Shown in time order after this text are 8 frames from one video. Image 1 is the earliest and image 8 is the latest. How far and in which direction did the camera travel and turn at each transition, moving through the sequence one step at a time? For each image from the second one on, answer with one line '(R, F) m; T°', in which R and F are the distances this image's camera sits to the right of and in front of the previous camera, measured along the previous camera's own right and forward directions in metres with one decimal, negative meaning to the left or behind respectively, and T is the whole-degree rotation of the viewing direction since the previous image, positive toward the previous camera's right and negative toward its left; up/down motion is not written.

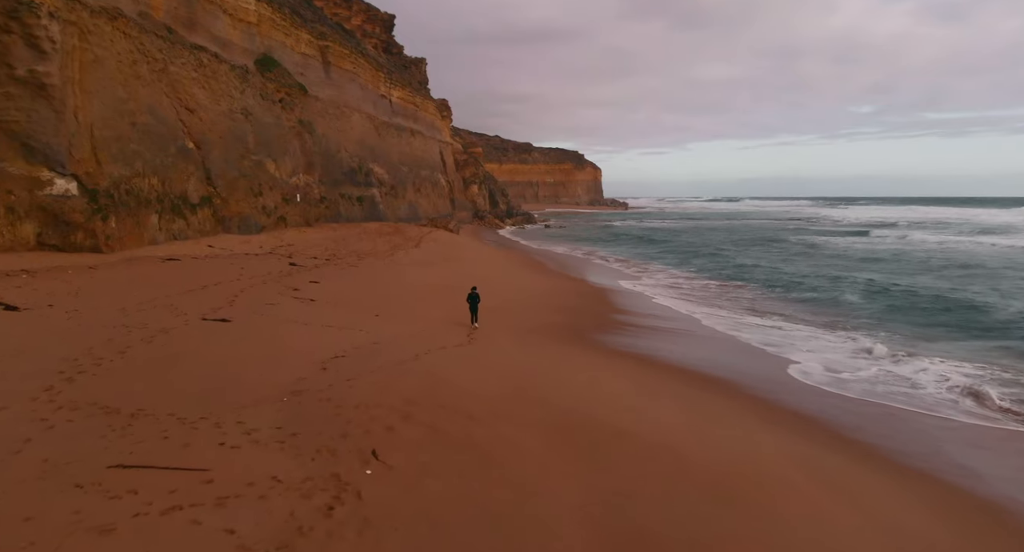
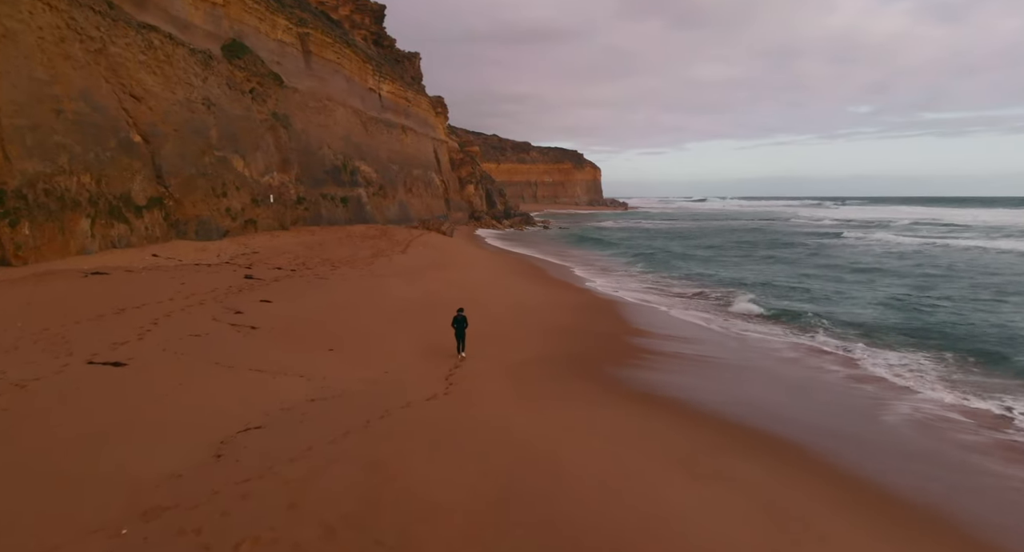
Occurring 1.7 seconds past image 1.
(+0.1, +2.0) m; 0°
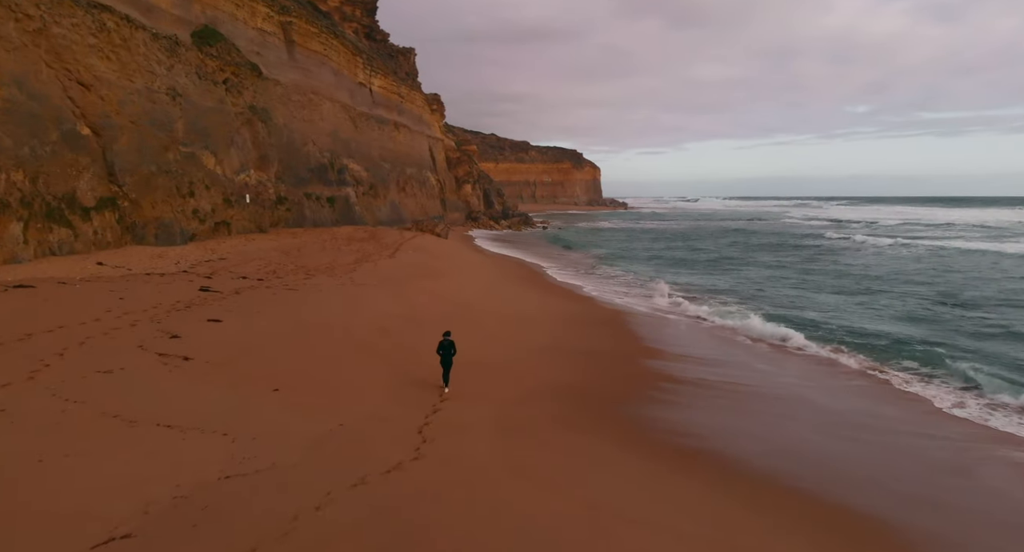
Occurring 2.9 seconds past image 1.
(0.0, +1.5) m; 0°
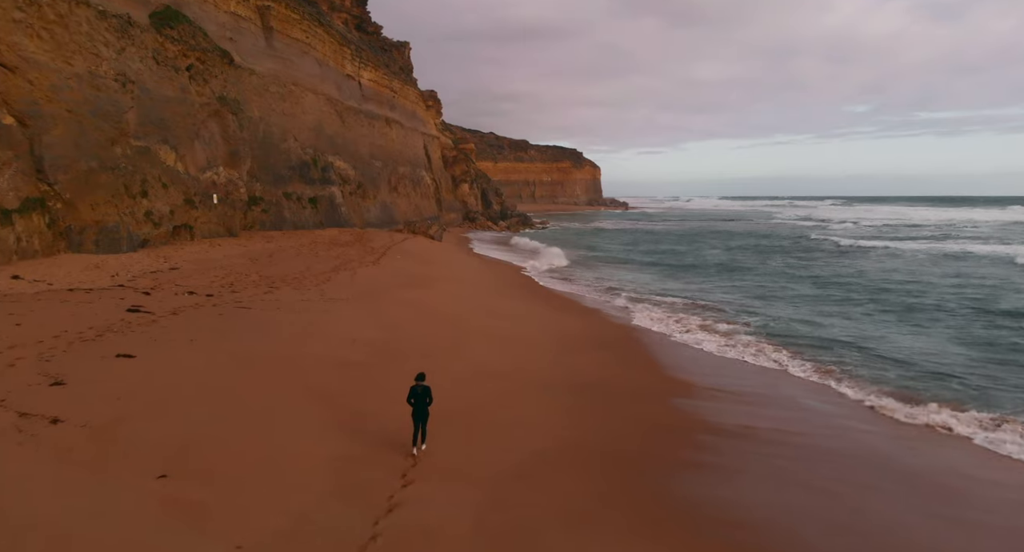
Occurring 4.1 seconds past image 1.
(+0.1, +1.7) m; 0°
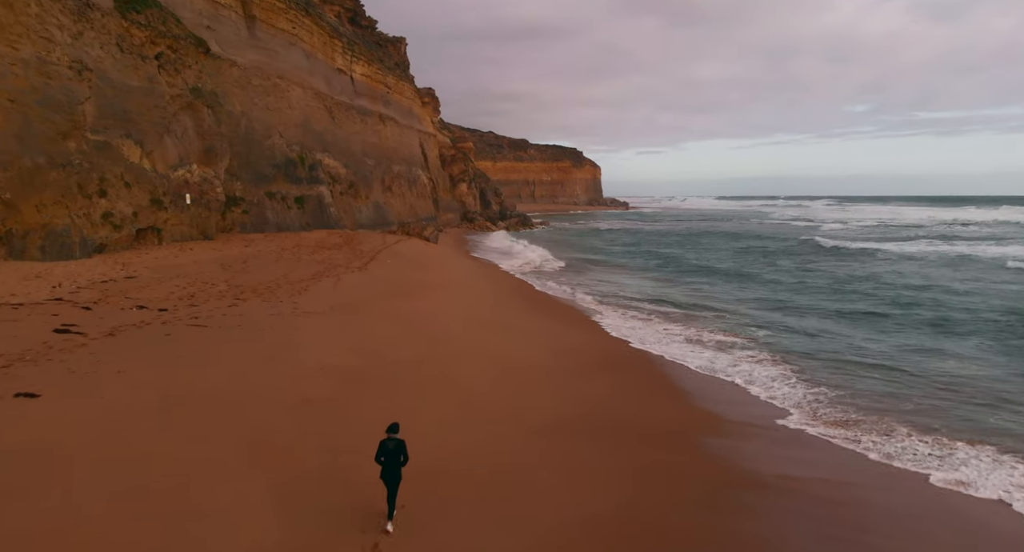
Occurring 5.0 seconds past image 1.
(0.0, +1.2) m; 0°
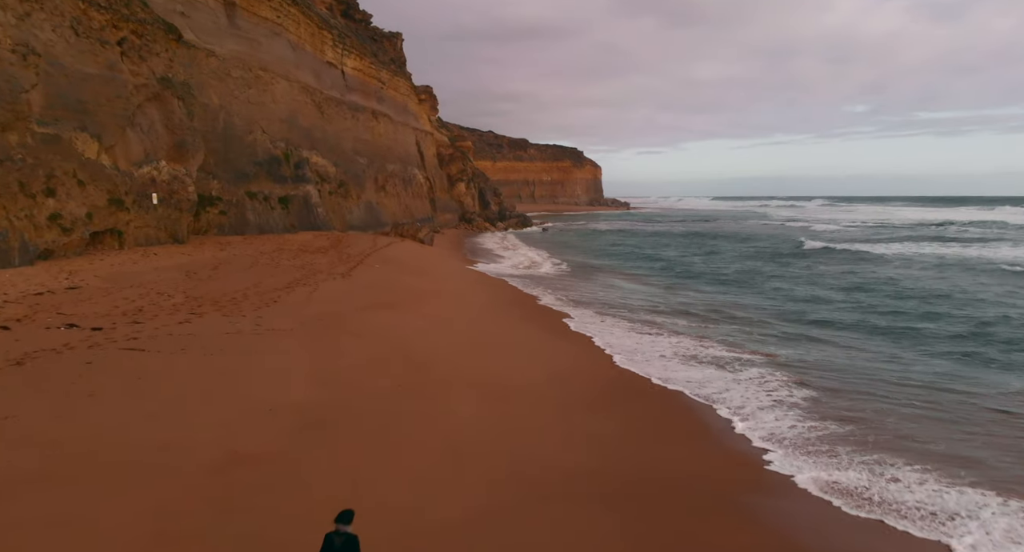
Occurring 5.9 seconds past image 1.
(0.0, +1.2) m; 0°
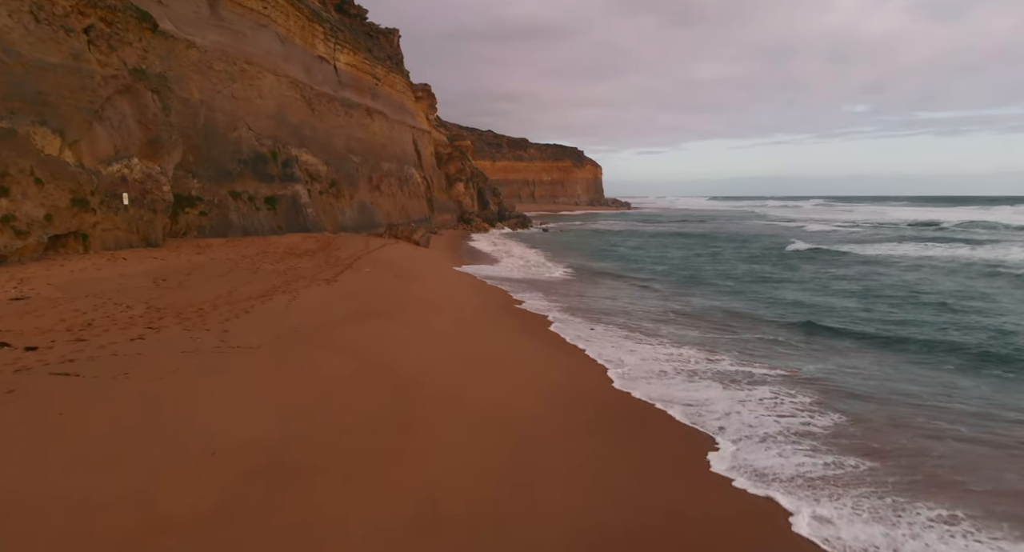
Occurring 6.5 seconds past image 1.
(0.0, +0.9) m; 0°
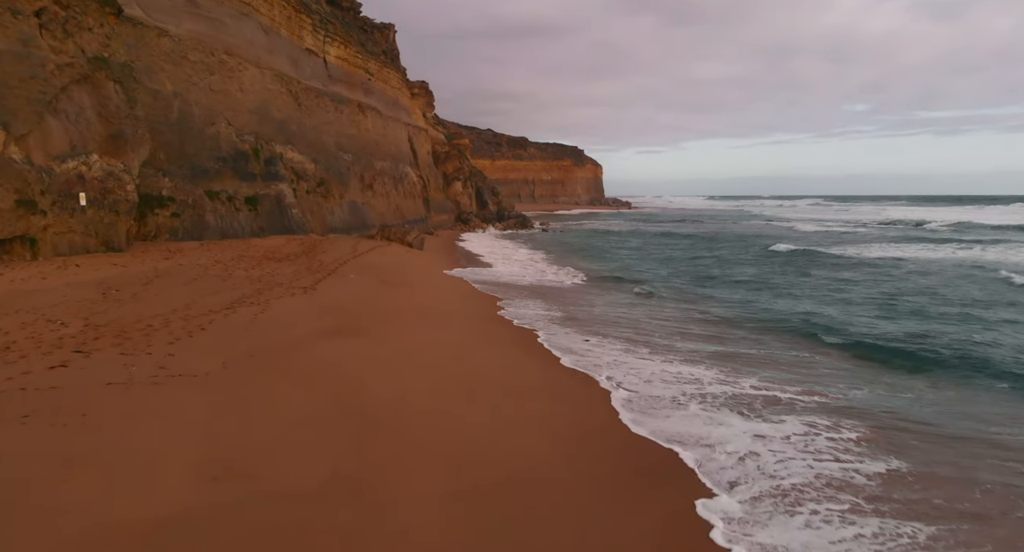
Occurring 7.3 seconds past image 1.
(+0.1, +1.1) m; 0°
